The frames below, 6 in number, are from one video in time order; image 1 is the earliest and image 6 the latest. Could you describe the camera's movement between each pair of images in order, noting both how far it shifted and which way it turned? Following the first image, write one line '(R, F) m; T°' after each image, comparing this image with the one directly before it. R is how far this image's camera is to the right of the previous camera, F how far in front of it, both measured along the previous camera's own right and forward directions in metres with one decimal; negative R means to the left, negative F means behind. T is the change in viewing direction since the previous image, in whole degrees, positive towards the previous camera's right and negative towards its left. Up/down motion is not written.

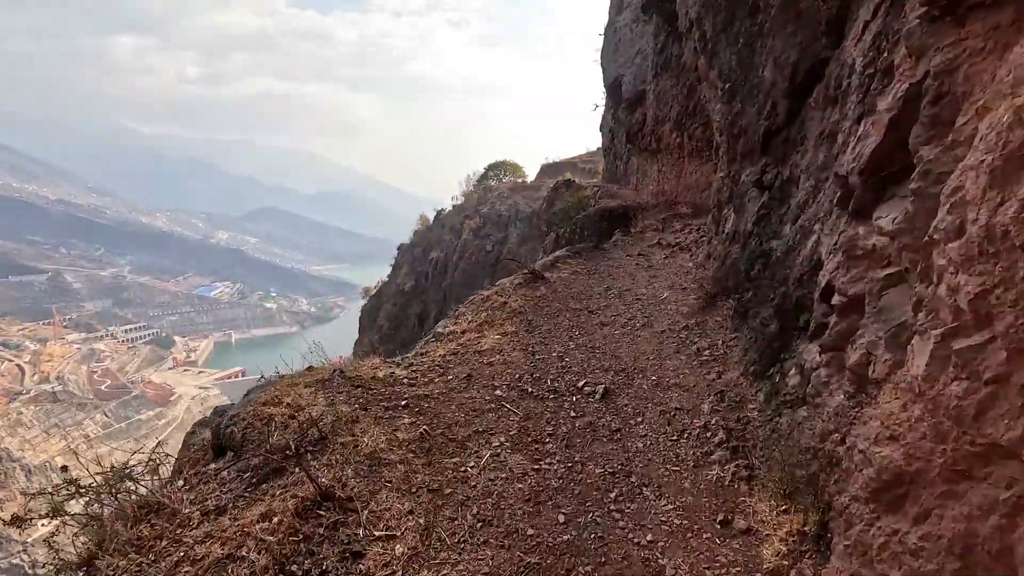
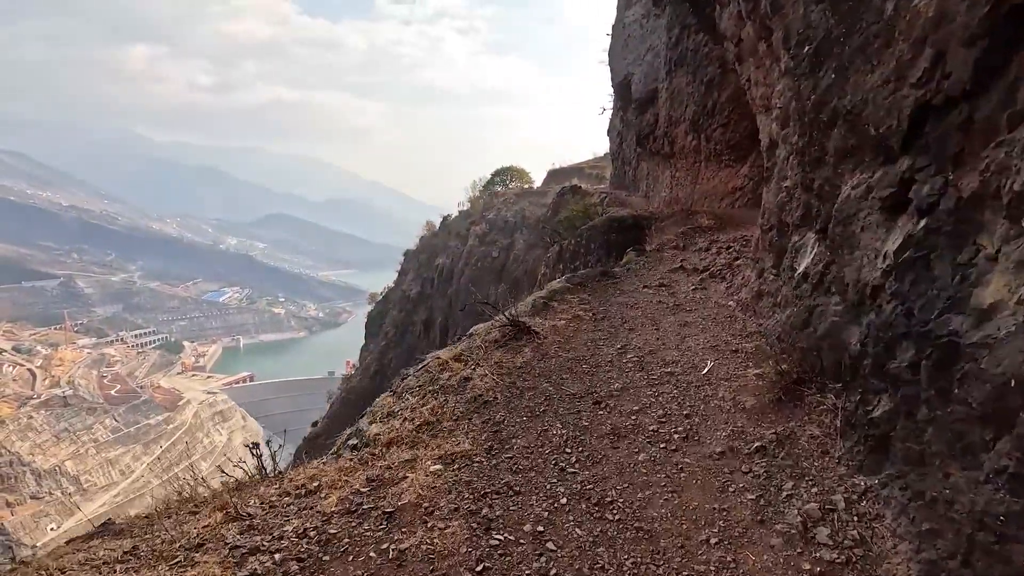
(+0.2, +1.1) m; -1°
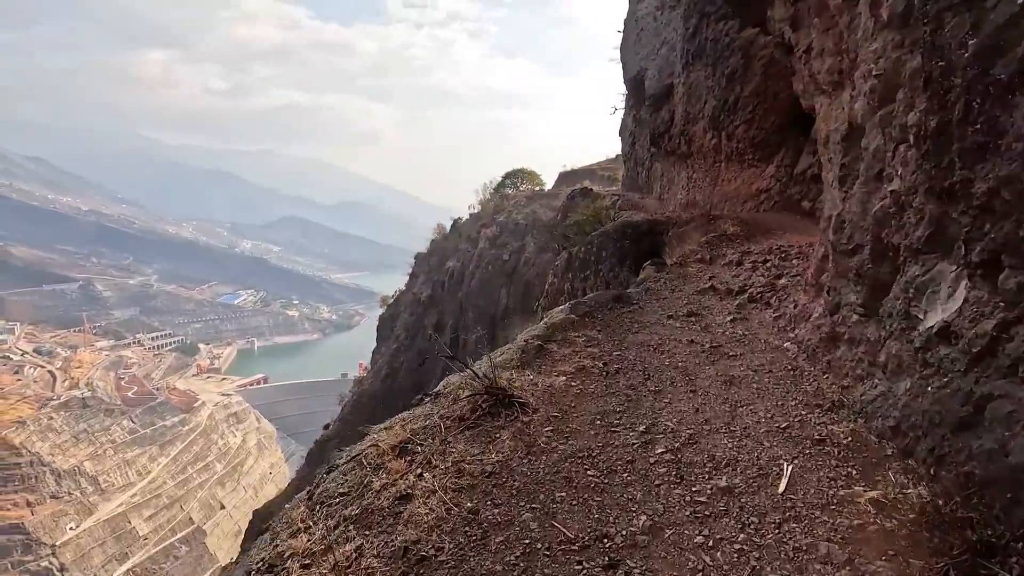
(+0.1, +0.8) m; -1°
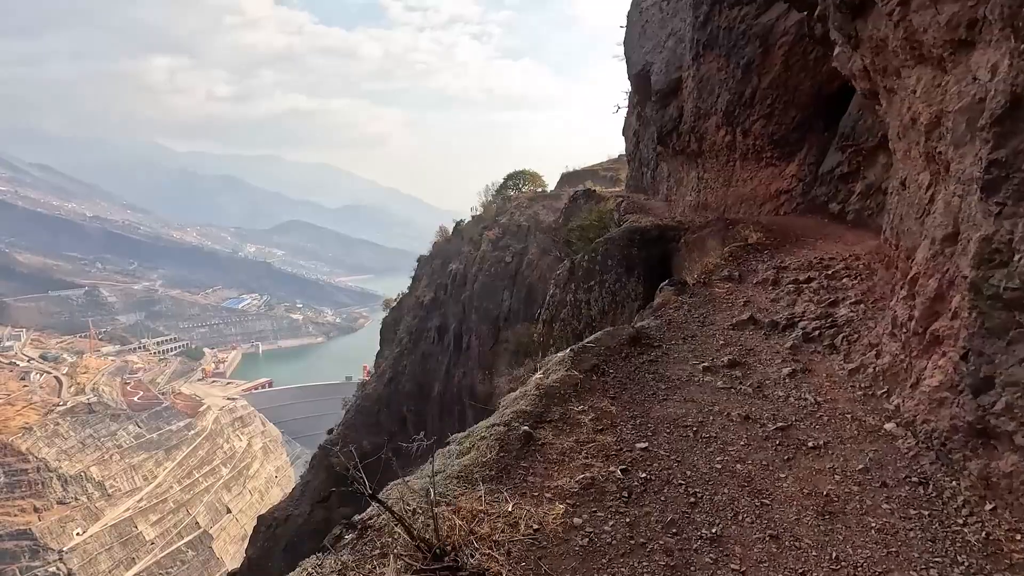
(+0.1, +0.8) m; 0°
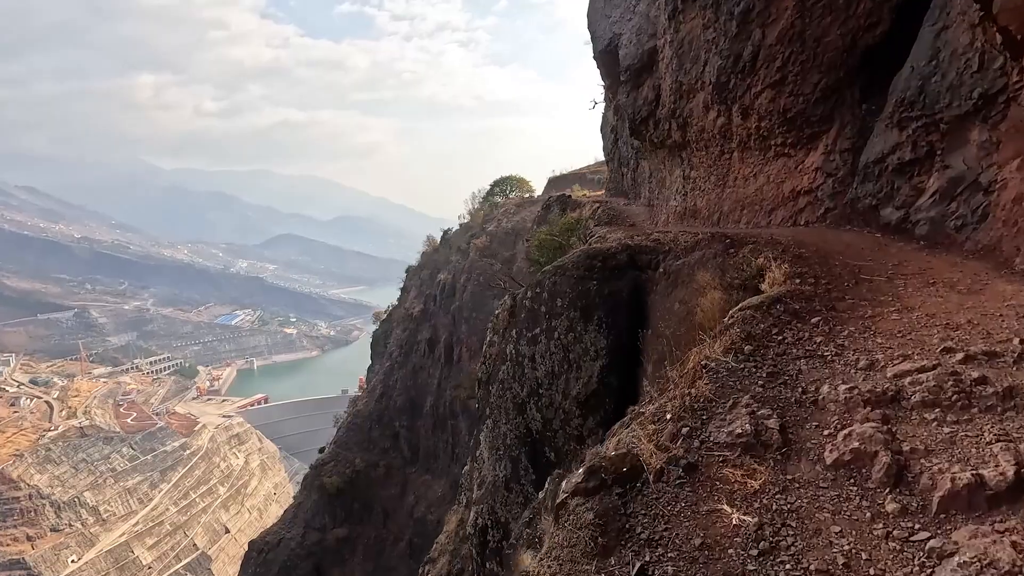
(+1.0, +2.7) m; +1°
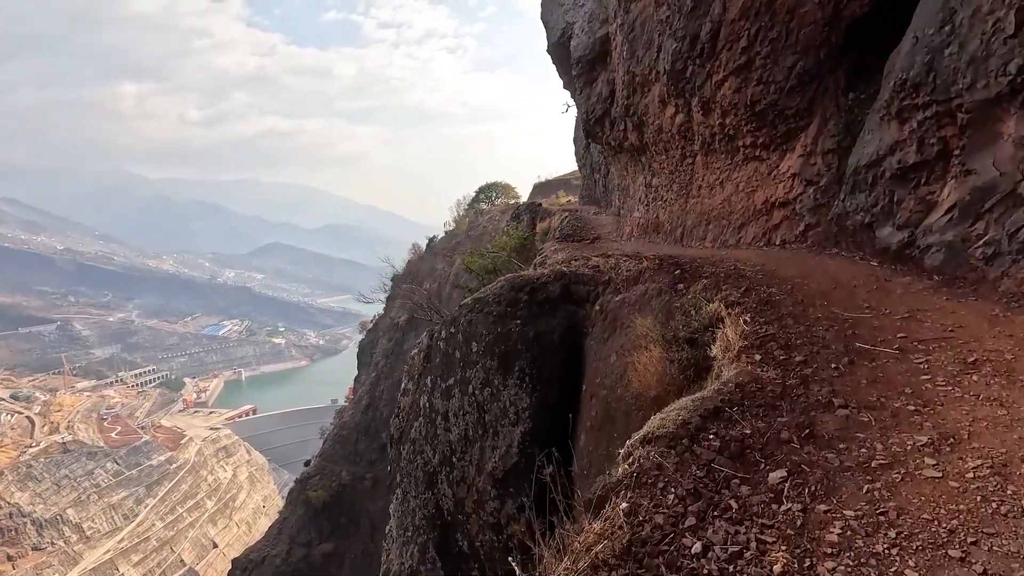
(+0.8, +1.3) m; +1°
